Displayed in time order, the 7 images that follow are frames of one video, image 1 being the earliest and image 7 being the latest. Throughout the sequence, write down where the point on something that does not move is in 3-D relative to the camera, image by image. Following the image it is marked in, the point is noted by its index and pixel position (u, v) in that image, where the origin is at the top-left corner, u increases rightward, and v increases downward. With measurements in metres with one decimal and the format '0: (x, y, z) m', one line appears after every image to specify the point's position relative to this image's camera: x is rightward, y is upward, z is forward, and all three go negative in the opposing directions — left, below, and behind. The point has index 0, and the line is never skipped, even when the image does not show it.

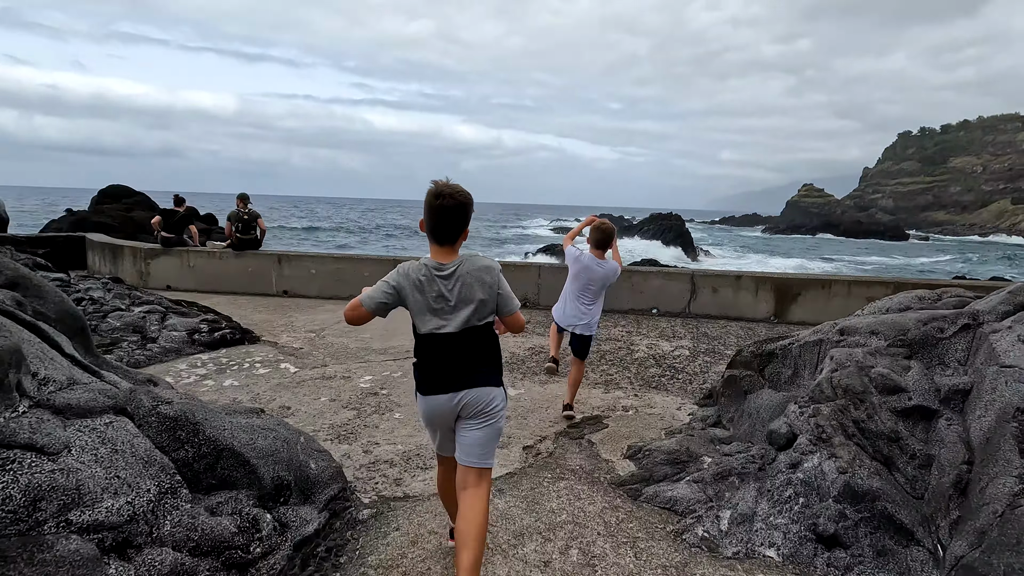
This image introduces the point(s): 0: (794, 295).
0: (+2.0, -0.1, +3.8) m
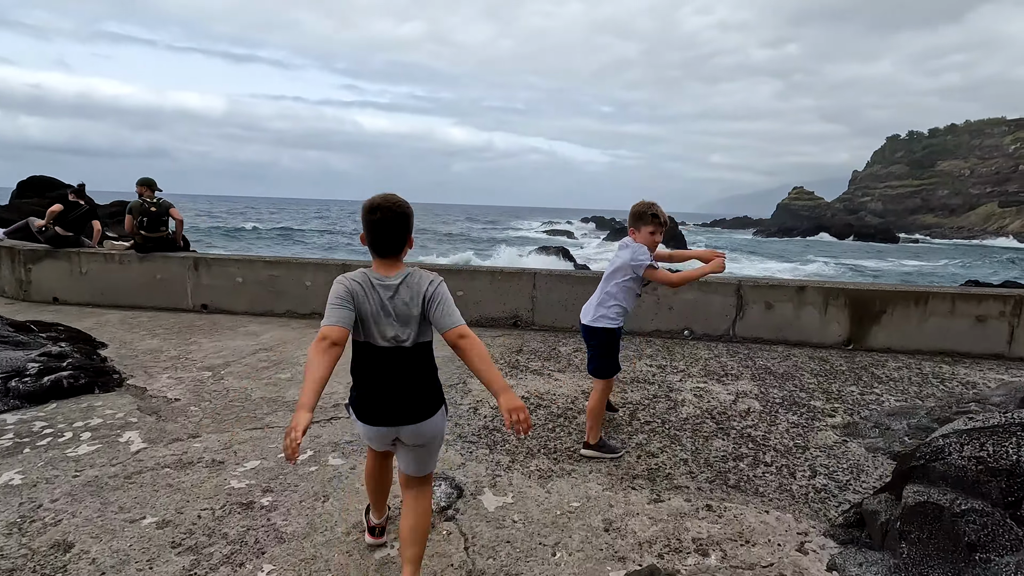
0: (+1.9, -0.1, +2.8) m
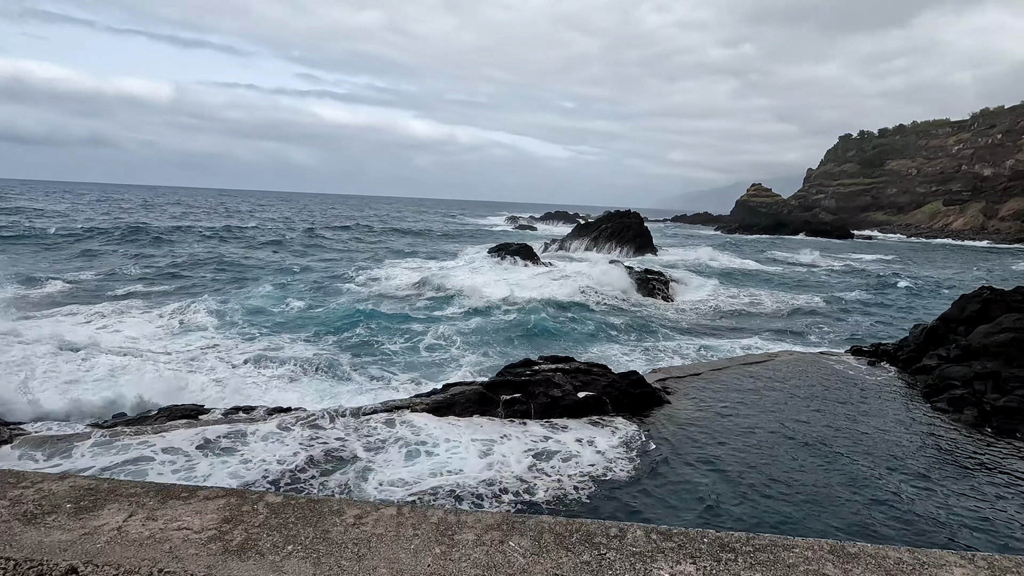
0: (+1.7, -0.5, +0.3) m
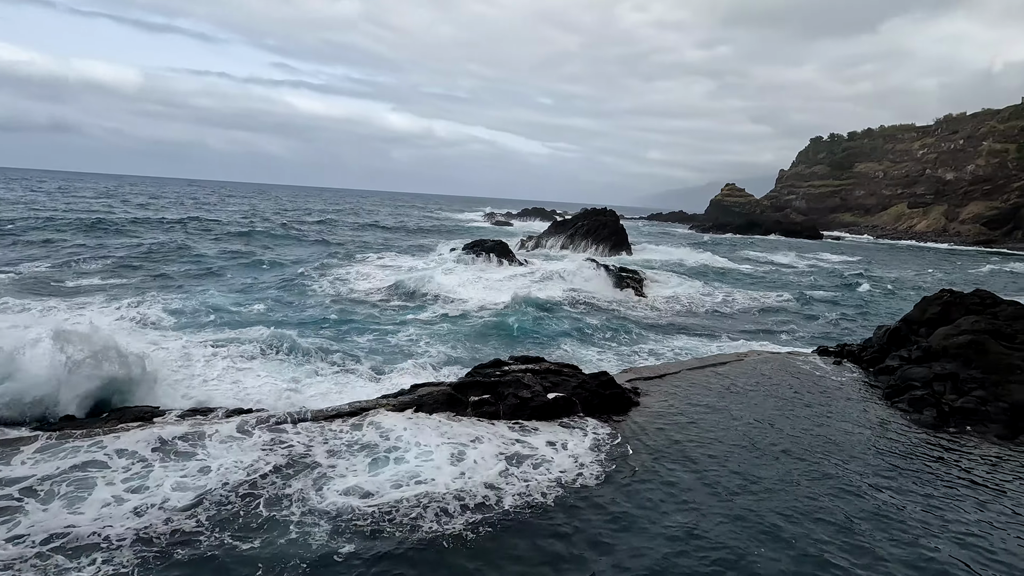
0: (+1.5, -0.6, +0.2) m
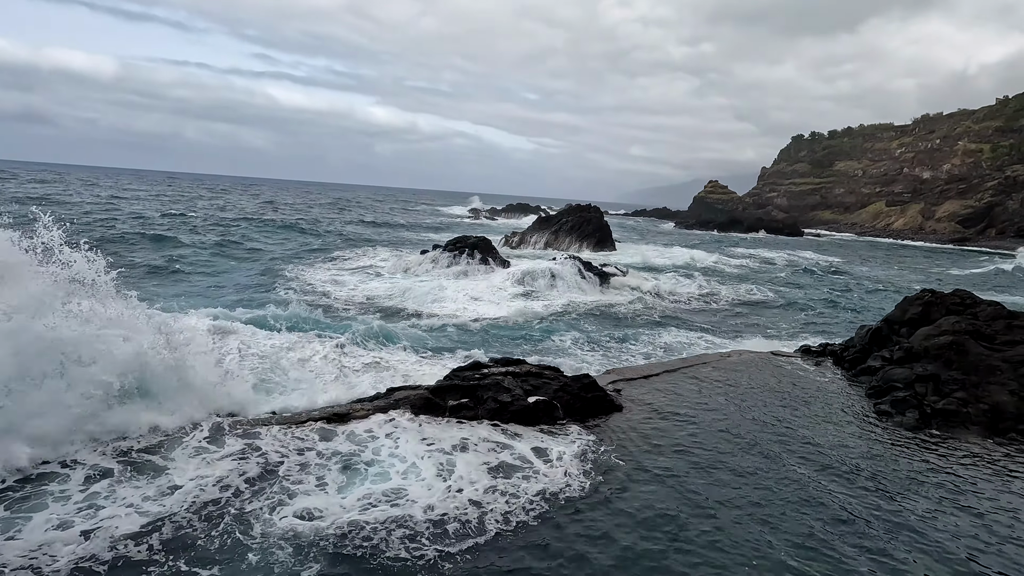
0: (+1.4, -0.7, -0.1) m
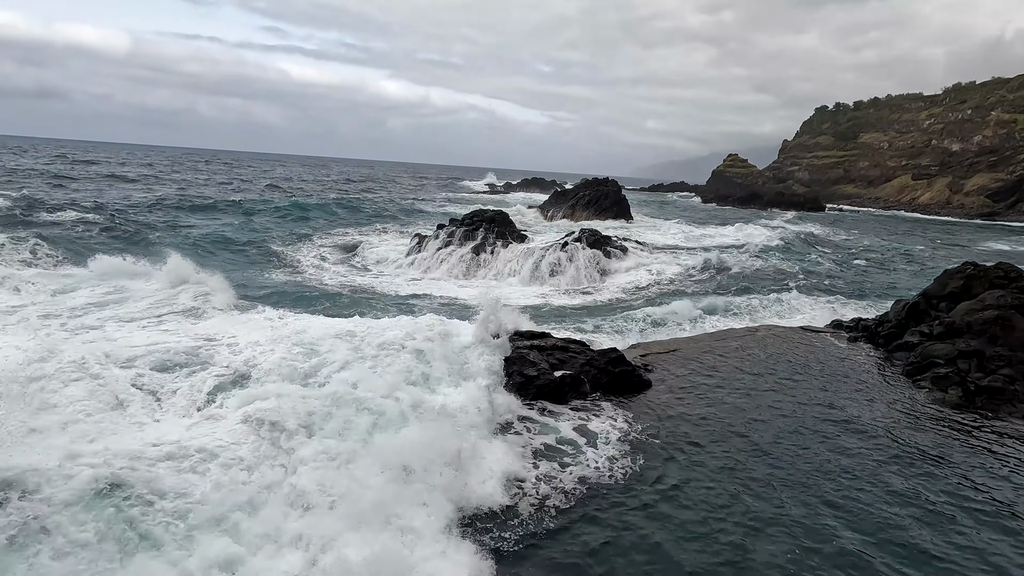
0: (+1.6, -0.6, -0.4) m
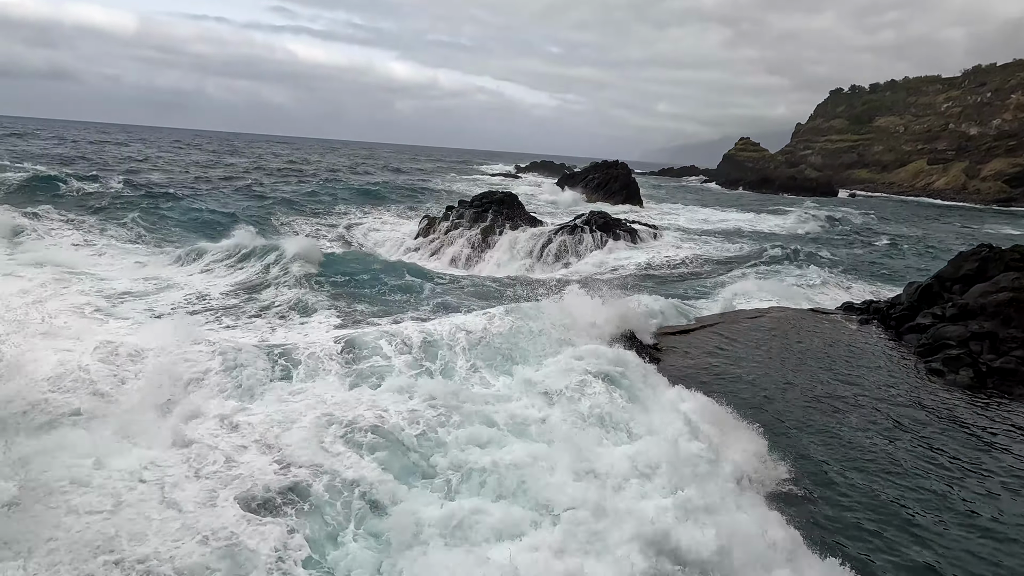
0: (+1.7, -0.5, -0.4) m
